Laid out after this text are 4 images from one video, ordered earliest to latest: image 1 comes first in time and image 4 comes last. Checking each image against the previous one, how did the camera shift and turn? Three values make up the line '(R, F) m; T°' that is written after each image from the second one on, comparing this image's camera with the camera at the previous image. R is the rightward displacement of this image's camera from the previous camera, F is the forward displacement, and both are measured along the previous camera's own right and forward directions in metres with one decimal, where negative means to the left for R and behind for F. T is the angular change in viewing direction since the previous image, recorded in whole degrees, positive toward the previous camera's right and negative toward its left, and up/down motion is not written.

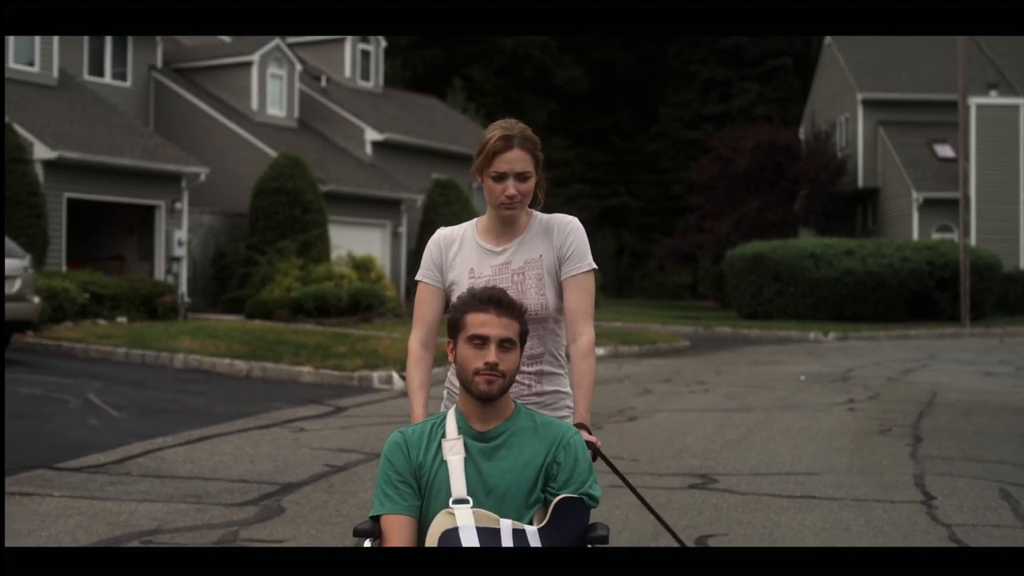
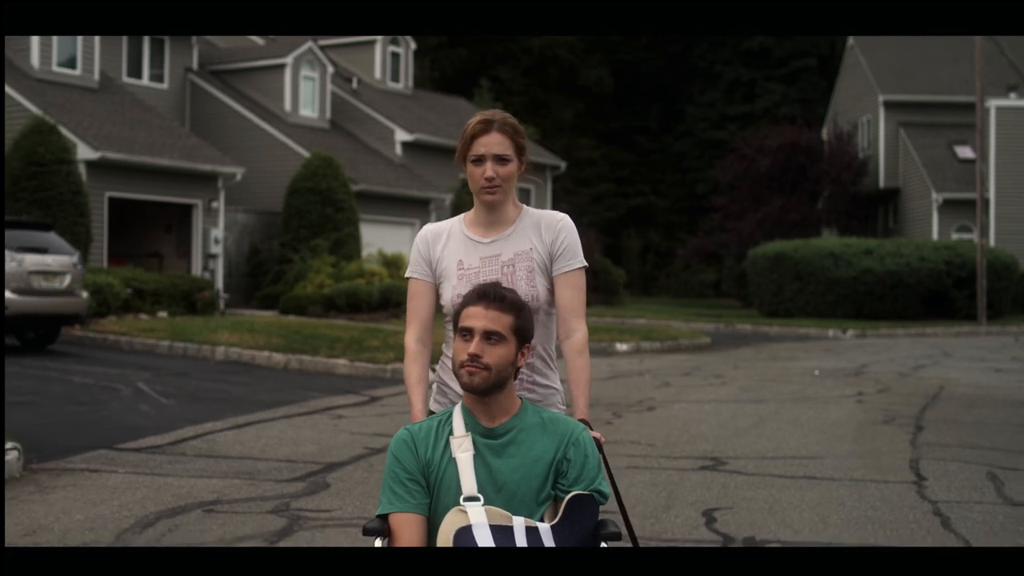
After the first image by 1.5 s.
(0.0, -0.7) m; -1°
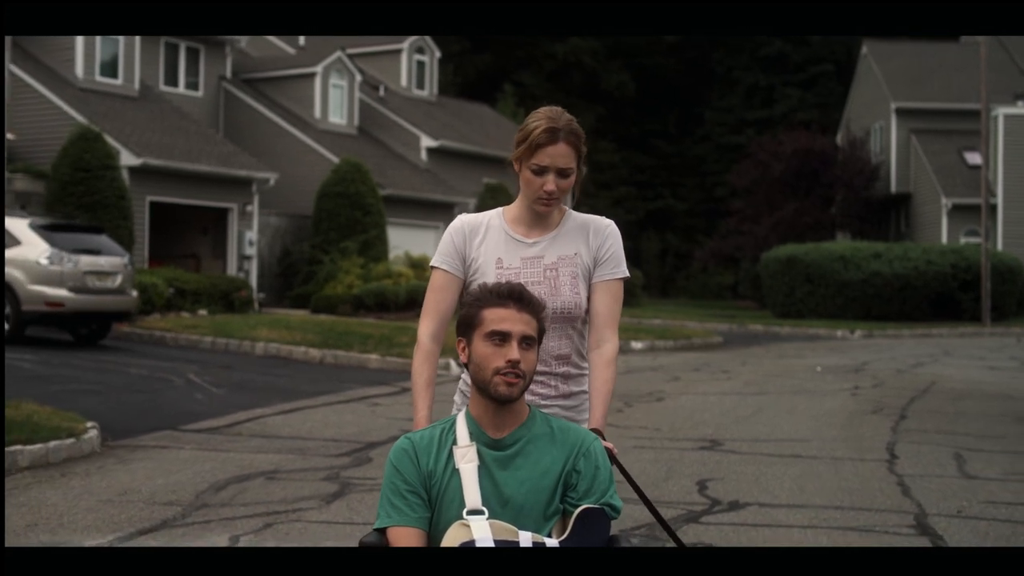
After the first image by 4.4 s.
(0.0, -1.1) m; -1°
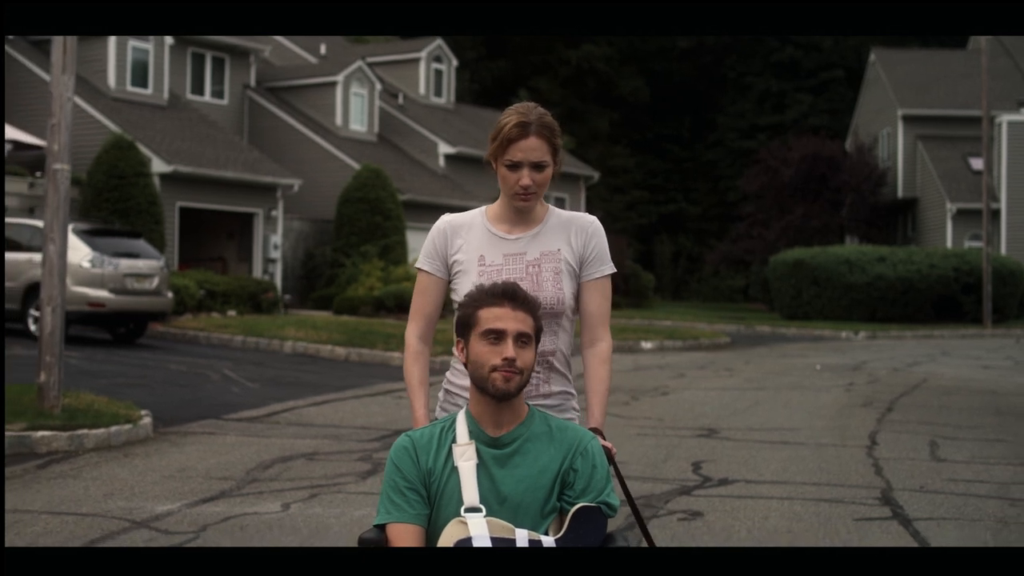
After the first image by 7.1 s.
(0.0, -1.0) m; -1°
